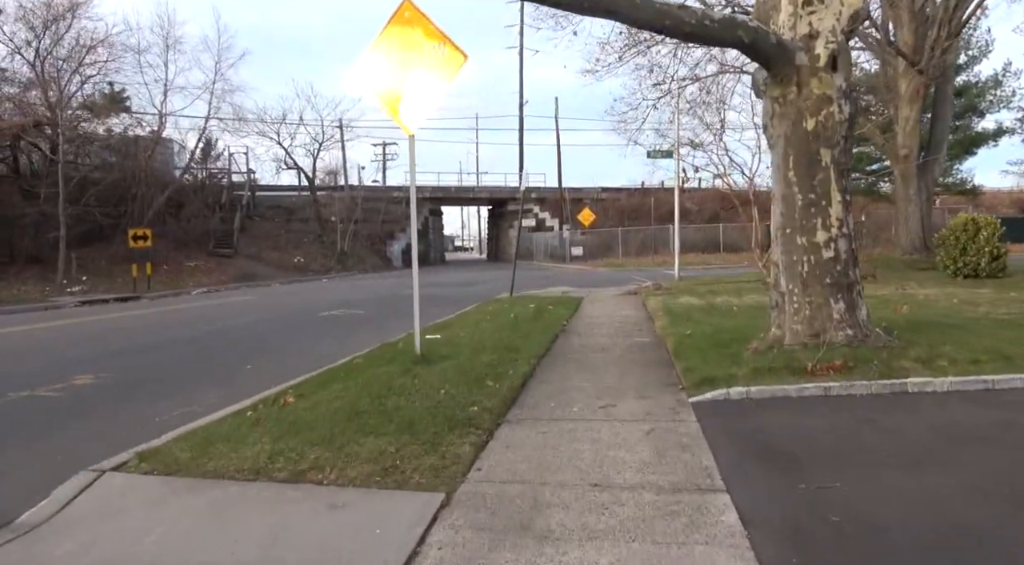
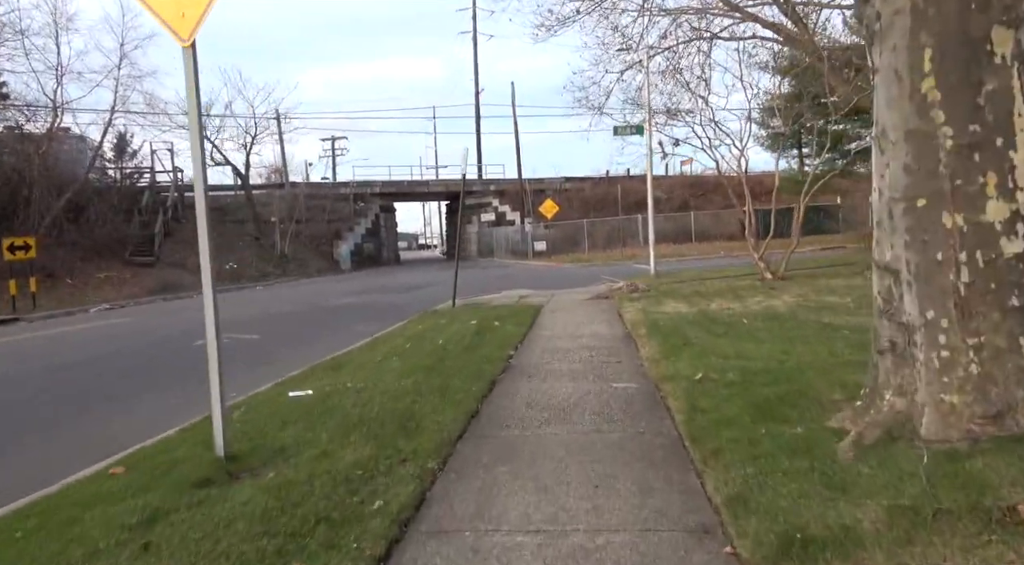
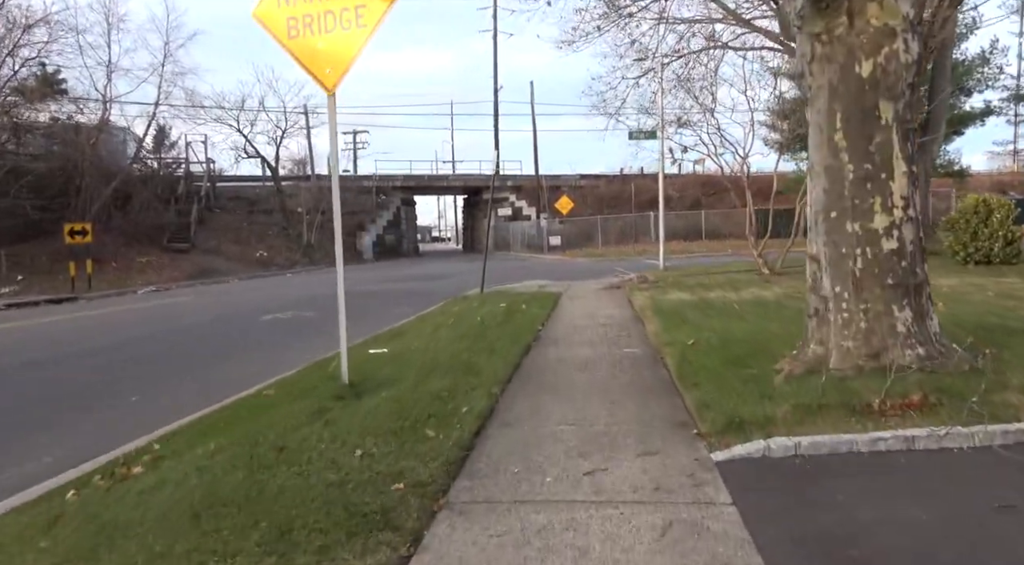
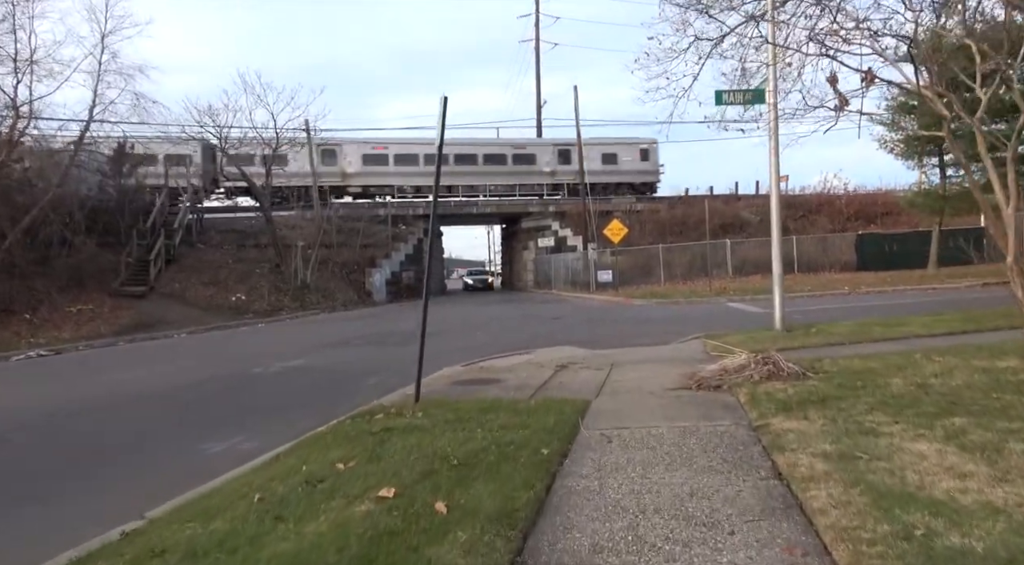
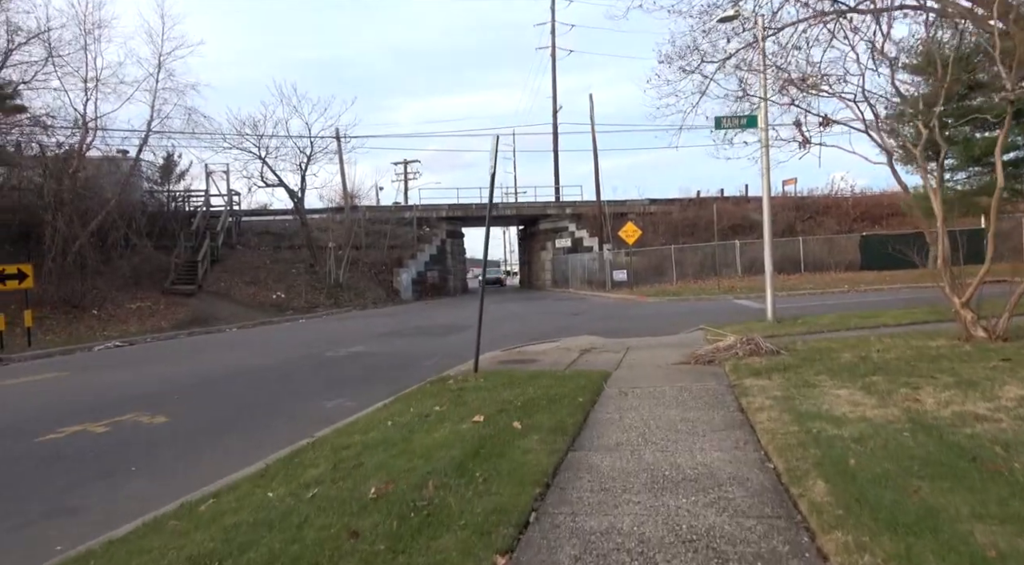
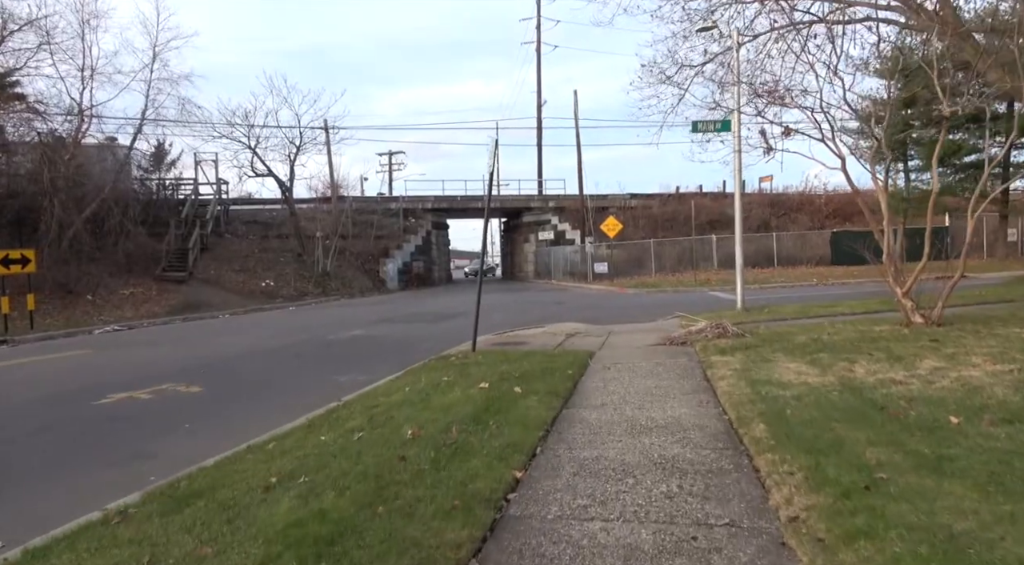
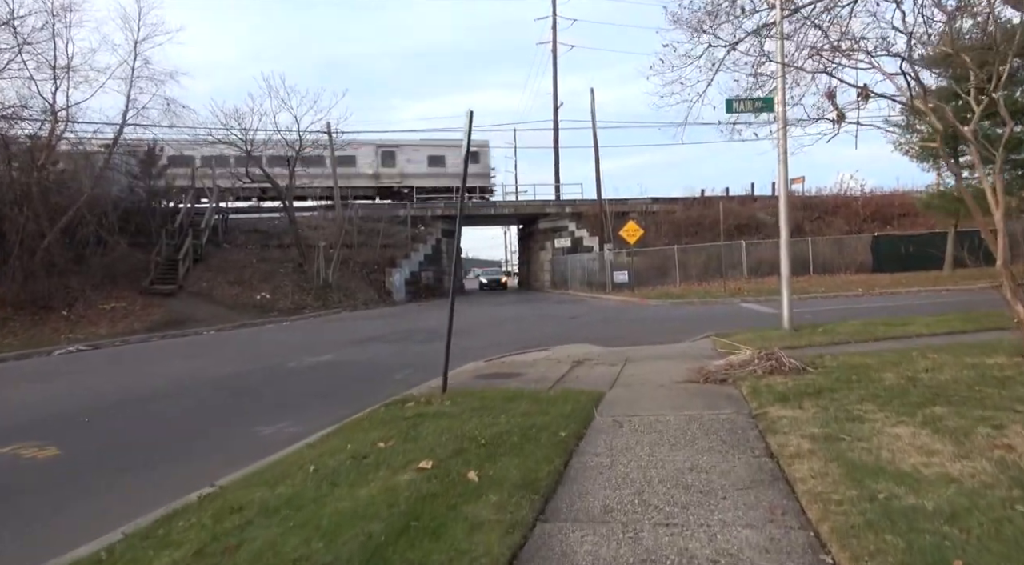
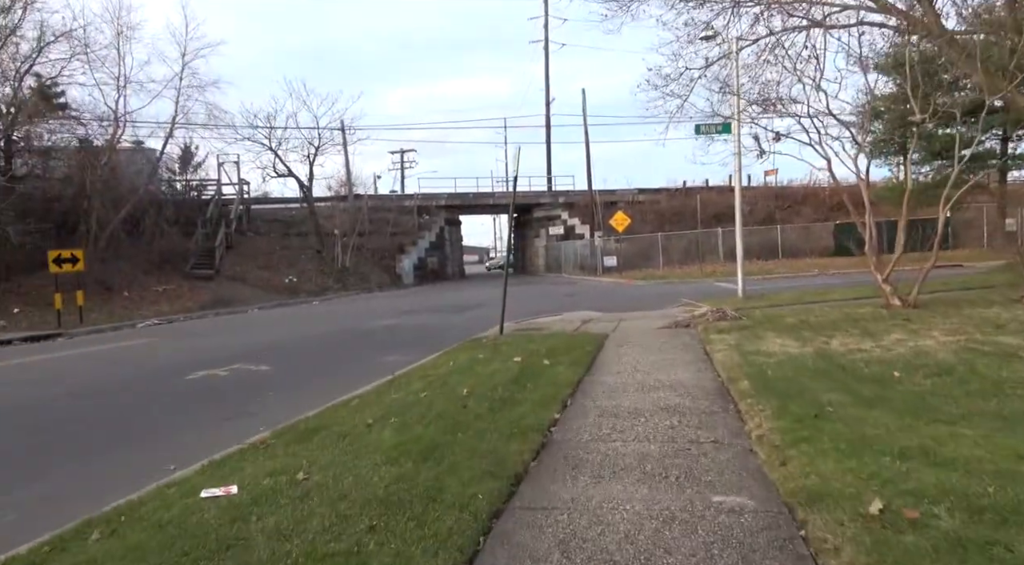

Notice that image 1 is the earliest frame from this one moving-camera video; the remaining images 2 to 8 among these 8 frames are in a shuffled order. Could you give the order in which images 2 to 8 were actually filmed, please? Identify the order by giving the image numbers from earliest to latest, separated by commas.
3, 2, 8, 6, 5, 7, 4
